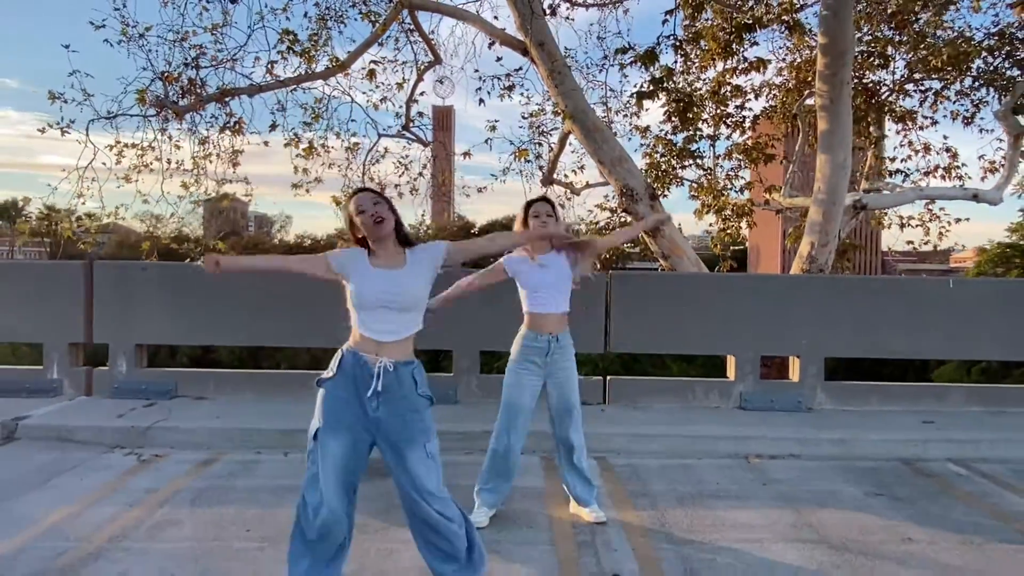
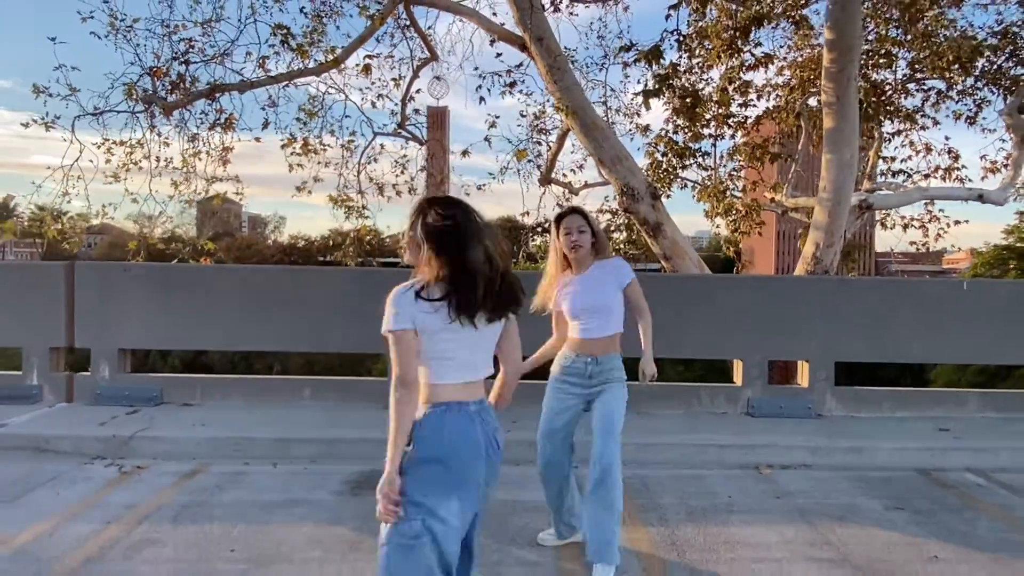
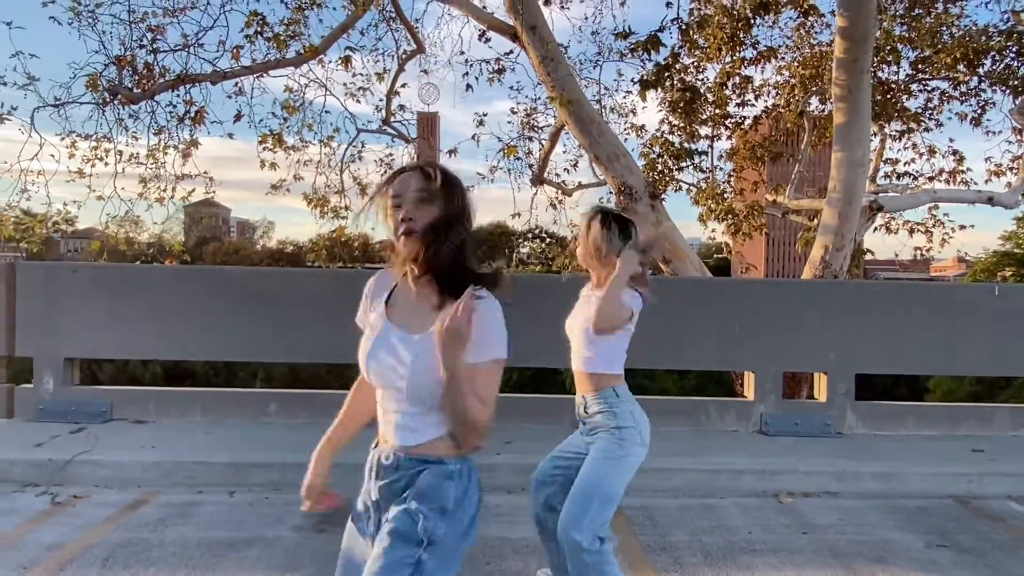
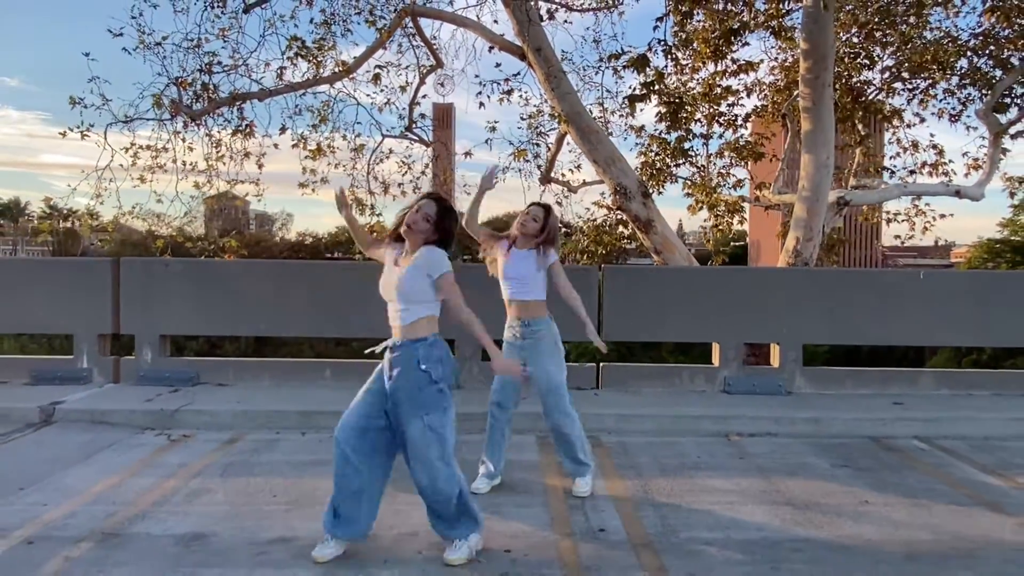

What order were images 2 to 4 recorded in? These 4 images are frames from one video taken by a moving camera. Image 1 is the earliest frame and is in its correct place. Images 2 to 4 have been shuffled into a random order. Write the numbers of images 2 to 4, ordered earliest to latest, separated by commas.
4, 3, 2
